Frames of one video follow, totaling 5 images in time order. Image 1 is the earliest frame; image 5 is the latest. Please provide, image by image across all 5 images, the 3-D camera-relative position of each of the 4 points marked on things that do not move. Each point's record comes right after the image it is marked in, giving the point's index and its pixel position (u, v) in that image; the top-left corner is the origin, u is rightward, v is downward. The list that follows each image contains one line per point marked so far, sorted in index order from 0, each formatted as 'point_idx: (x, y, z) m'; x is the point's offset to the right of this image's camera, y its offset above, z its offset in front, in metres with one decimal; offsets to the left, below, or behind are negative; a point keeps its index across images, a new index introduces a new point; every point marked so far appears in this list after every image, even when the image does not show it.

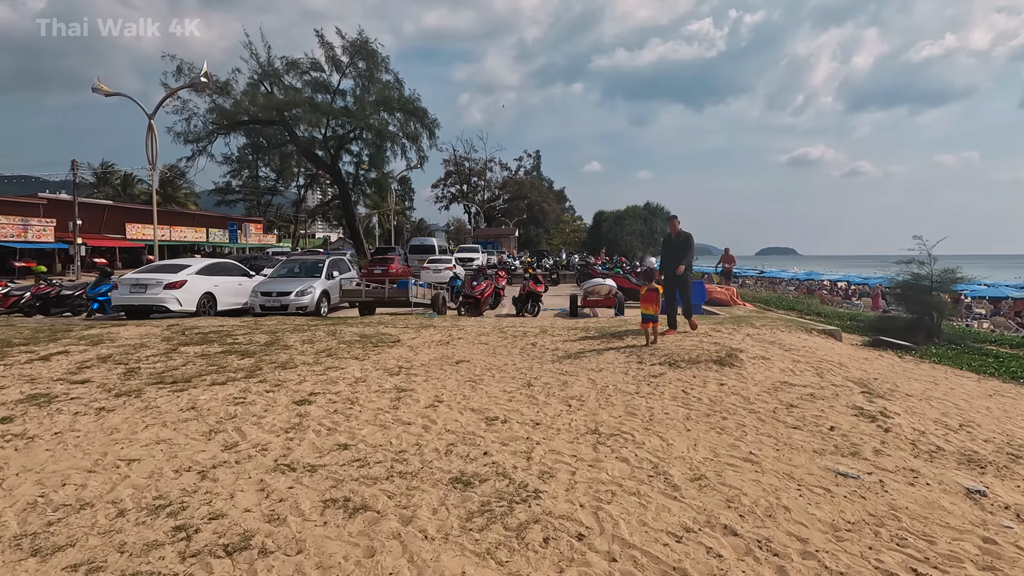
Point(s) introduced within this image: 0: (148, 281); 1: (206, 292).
0: (-8.5, +0.2, +12.4) m
1: (-7.7, -0.1, +13.3) m
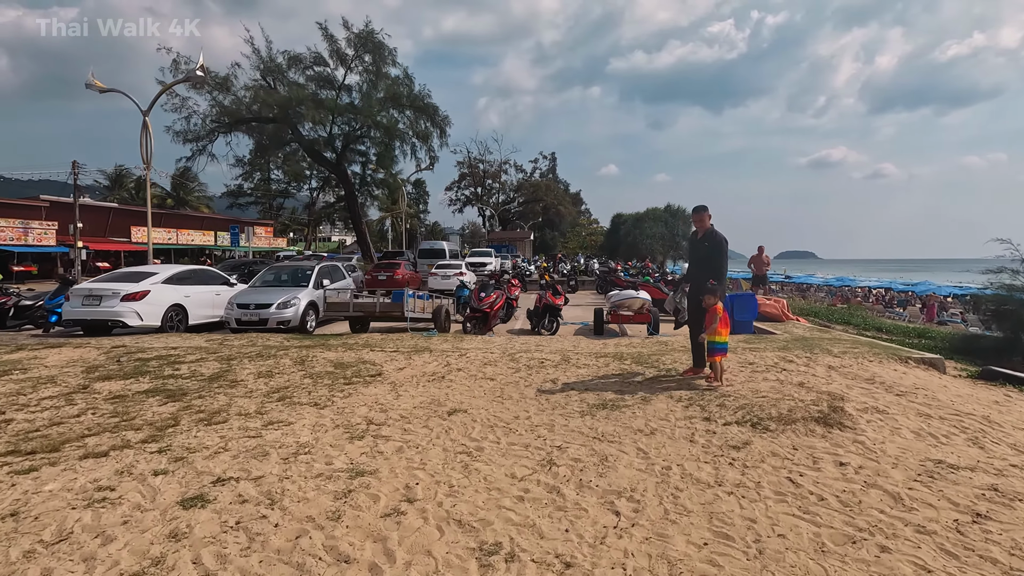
0: (-8.2, -0.1, +10.7) m
1: (-7.4, -0.3, +11.6) m
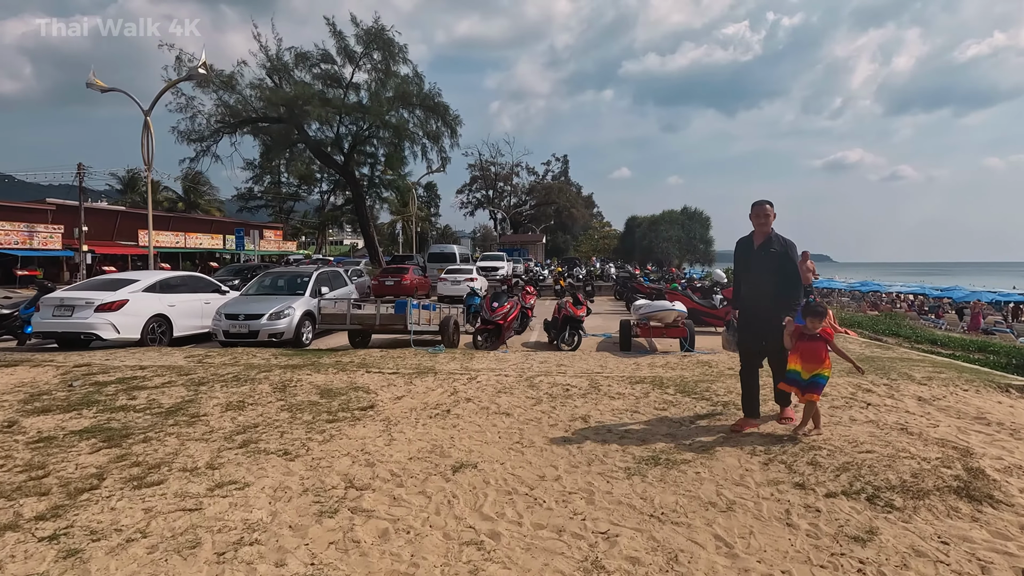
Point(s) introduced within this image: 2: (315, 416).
0: (-7.9, -0.2, +9.7) m
1: (-7.0, -0.5, +10.5) m
2: (-2.0, -1.3, +5.3) m
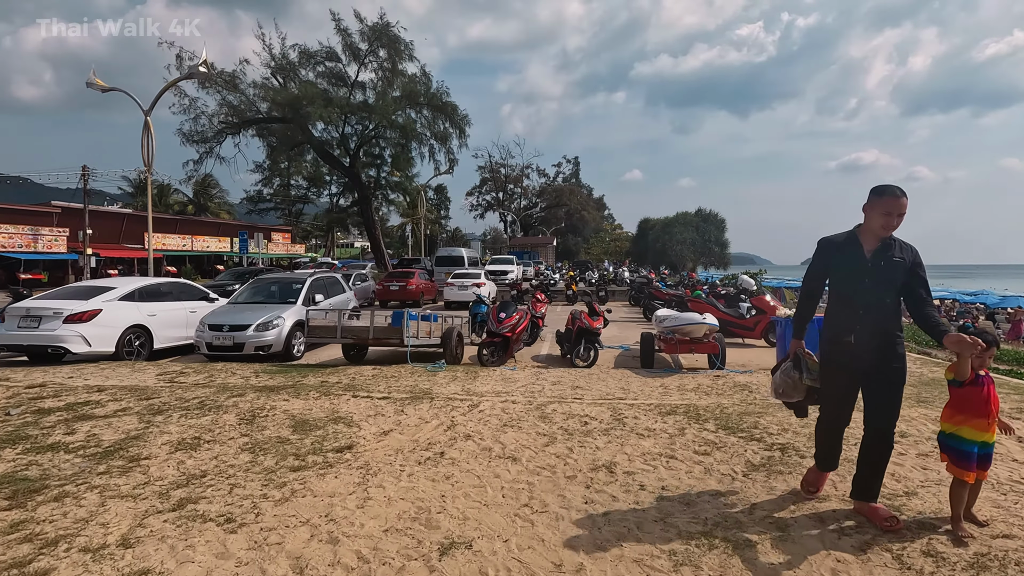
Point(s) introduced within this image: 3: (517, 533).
0: (-7.8, -0.4, +8.8) m
1: (-6.9, -0.7, +9.7) m
2: (-1.9, -1.4, +4.4) m
3: (0.0, -1.5, +3.2) m
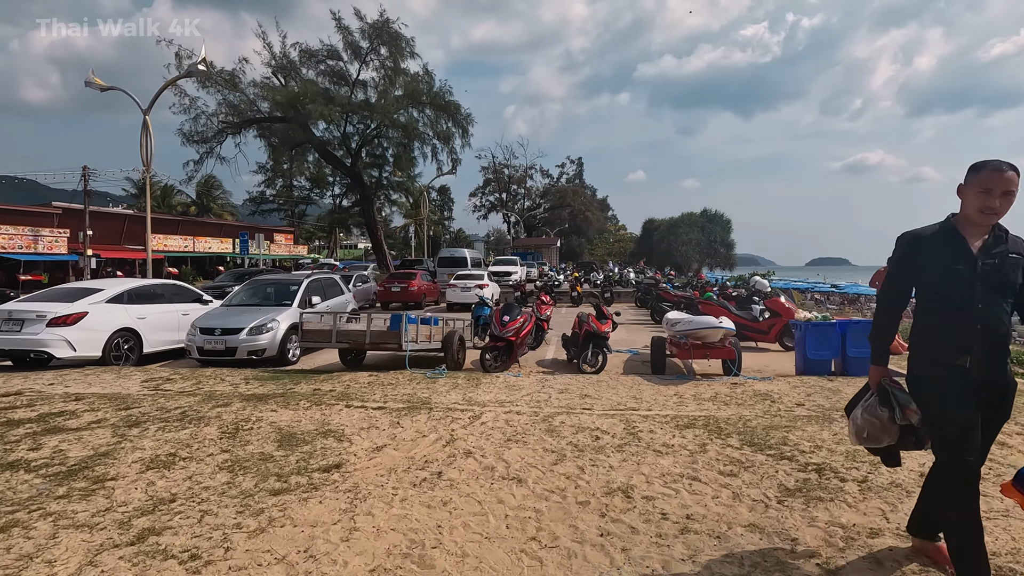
0: (-7.7, -0.4, +8.5) m
1: (-6.8, -0.7, +9.3) m
2: (-1.9, -1.4, +4.0) m
3: (+0.1, -1.5, +2.8) m
